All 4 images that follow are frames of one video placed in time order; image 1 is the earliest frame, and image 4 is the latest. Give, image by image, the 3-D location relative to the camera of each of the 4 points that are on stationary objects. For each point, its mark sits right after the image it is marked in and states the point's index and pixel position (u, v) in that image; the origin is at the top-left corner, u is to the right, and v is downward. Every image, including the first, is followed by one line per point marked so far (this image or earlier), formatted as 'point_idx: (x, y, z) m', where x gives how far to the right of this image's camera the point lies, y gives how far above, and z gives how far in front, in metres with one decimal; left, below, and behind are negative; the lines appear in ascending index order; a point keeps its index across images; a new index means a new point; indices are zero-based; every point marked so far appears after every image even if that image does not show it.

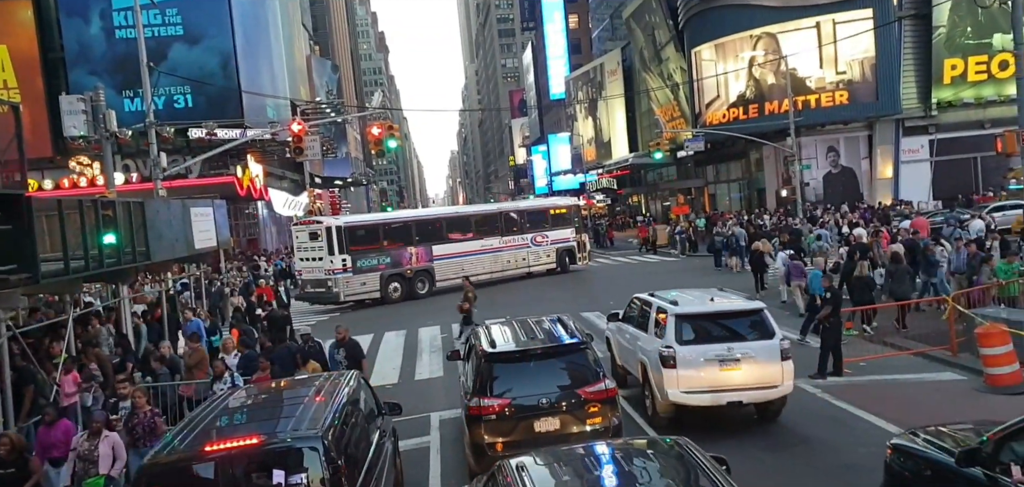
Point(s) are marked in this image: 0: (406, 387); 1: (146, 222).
0: (-2.1, -2.9, +14.4) m
1: (-7.3, +0.5, +14.4) m
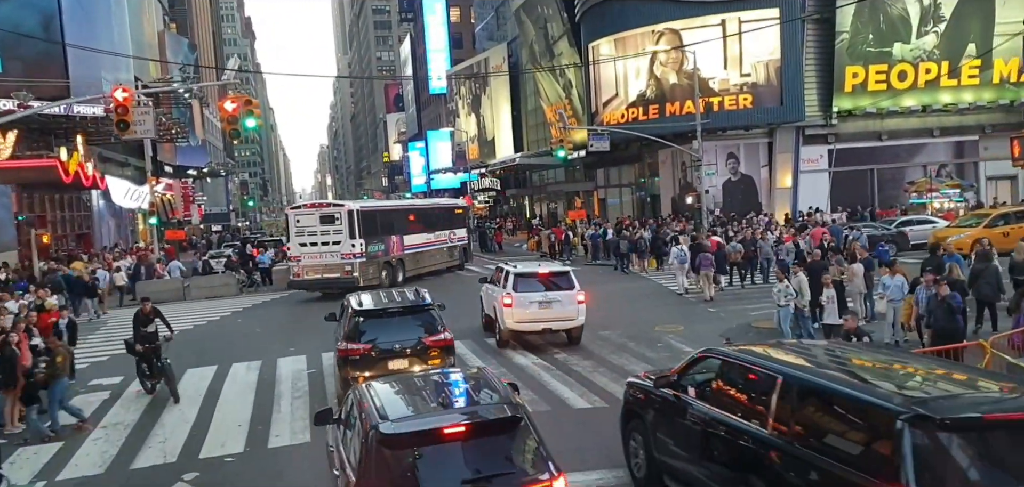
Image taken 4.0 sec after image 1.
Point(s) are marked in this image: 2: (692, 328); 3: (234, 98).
0: (-3.7, -3.0, +10.7) m
1: (-8.8, +0.4, +9.8) m
2: (+4.1, -2.0, +16.6) m
3: (-7.1, +3.7, +18.5) m
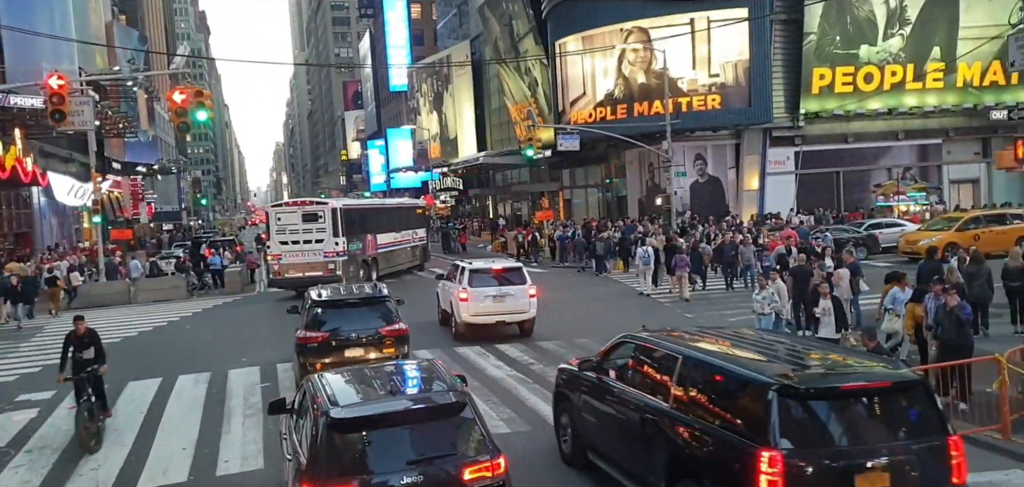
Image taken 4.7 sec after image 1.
0: (-4.1, -3.1, +9.6) m
1: (-9.1, +0.4, +8.5) m
2: (+3.4, -2.1, +16.0) m
3: (-7.8, +3.6, +17.3) m
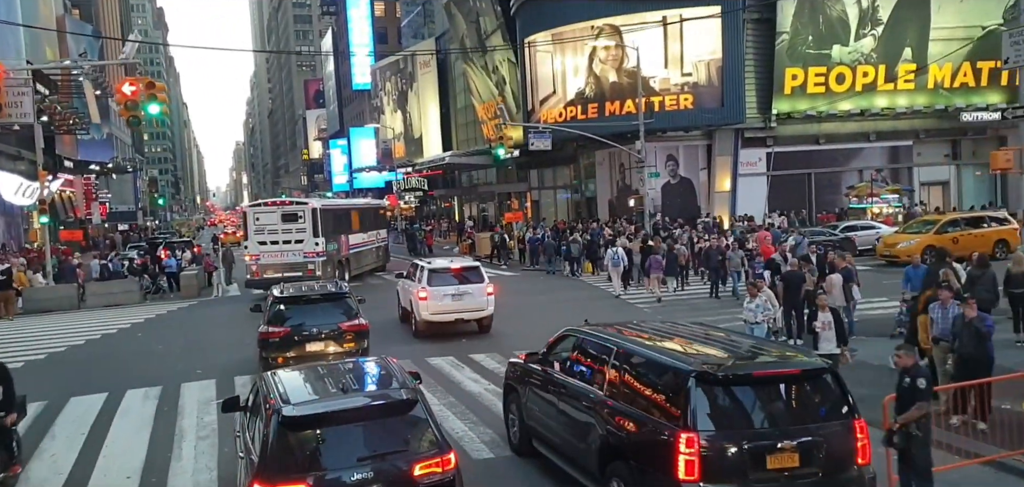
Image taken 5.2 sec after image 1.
0: (-4.3, -3.2, +8.5) m
1: (-9.3, +0.3, +7.1) m
2: (+2.8, -2.1, +15.2) m
3: (-8.5, +3.6, +15.9) m
